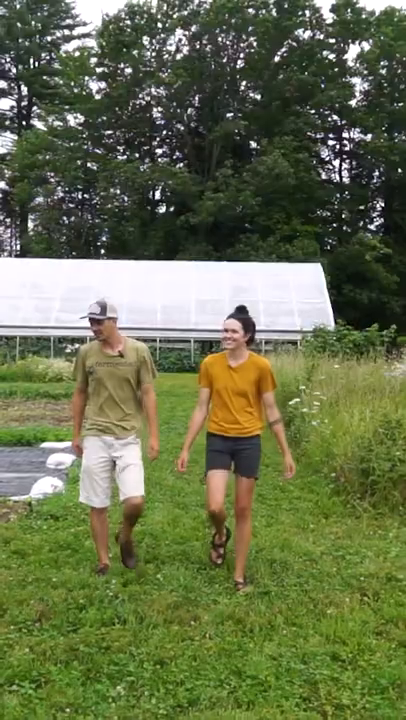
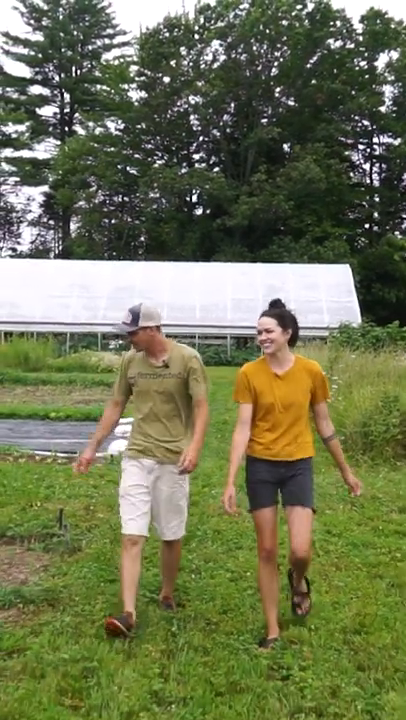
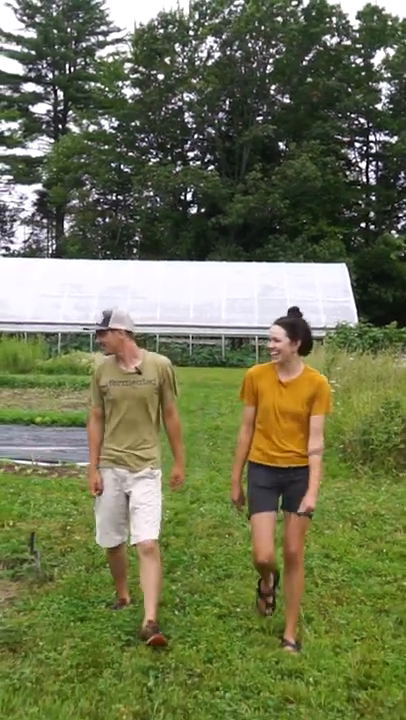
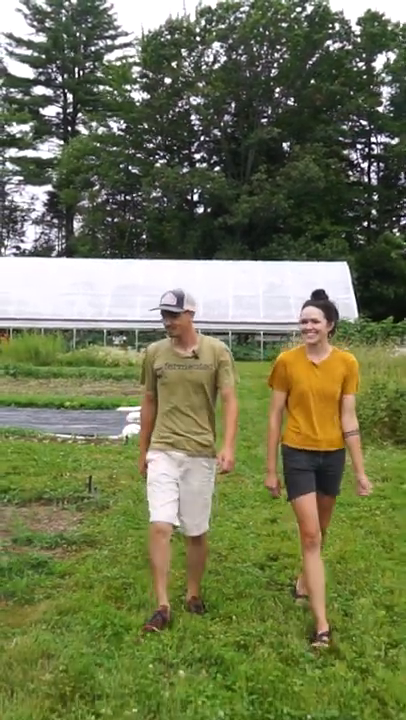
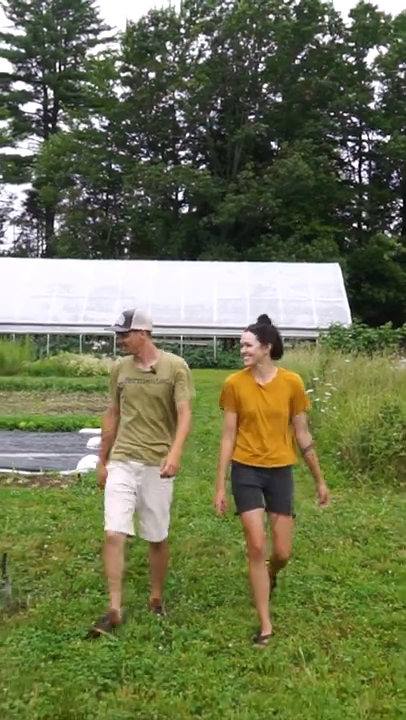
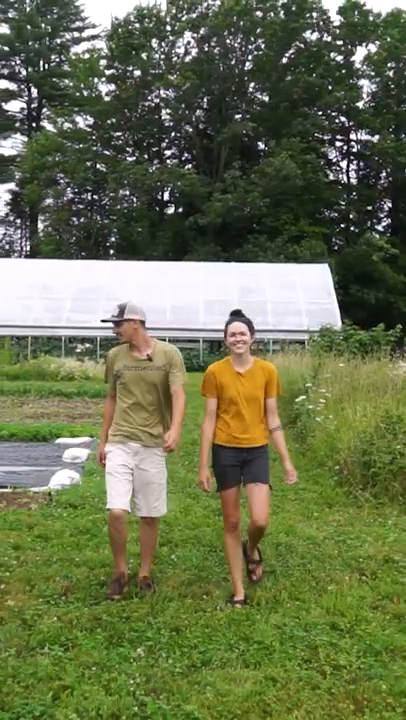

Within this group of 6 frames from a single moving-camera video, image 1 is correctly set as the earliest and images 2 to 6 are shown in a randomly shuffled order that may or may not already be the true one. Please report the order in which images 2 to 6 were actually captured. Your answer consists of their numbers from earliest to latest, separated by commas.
6, 5, 3, 2, 4
